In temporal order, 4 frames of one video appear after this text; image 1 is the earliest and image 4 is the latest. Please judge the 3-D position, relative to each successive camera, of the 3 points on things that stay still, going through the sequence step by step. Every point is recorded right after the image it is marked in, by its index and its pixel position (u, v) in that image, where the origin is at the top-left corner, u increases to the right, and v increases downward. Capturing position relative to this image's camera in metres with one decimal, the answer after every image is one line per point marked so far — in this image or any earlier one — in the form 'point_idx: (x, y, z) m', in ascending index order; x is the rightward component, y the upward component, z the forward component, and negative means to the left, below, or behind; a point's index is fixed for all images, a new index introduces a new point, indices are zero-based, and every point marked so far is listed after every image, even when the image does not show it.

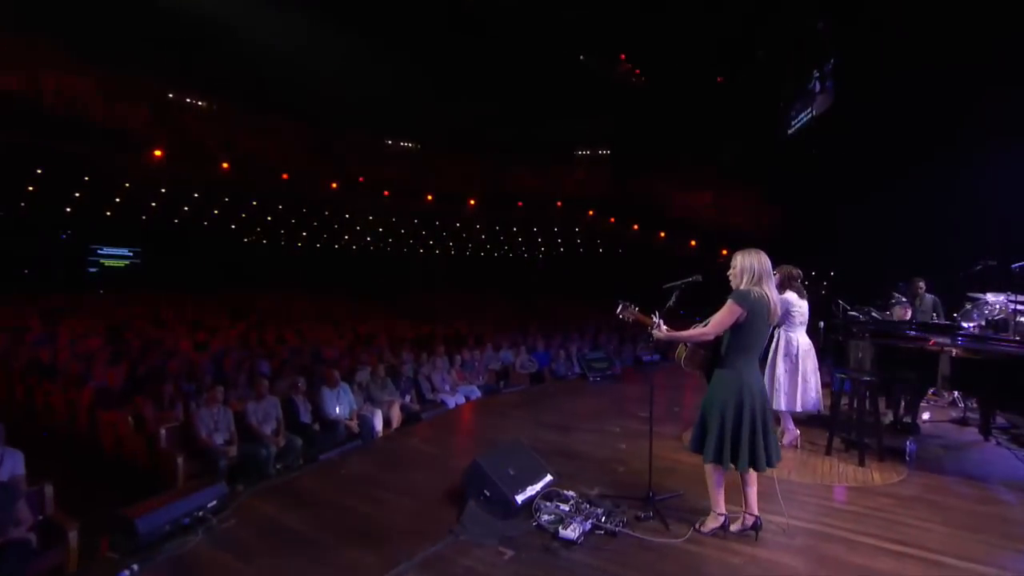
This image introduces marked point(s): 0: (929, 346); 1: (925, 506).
0: (+3.1, -0.5, +5.6) m
1: (+2.8, -1.5, +5.1) m
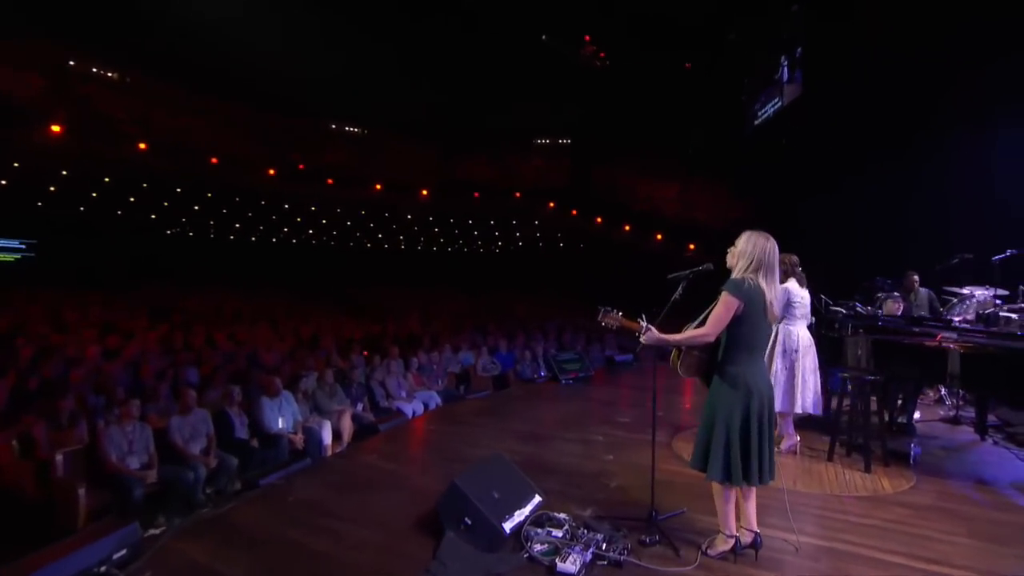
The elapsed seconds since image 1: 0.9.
0: (+2.9, -0.4, +5.2) m
1: (+2.6, -1.4, +4.6) m
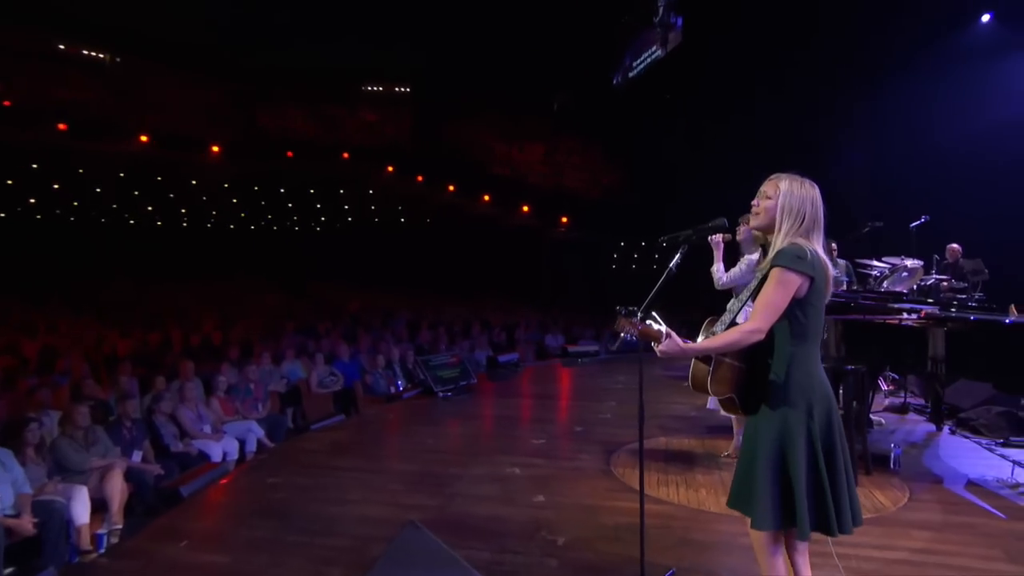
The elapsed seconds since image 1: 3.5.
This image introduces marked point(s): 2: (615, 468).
0: (+2.3, -0.2, +4.2) m
1: (+2.2, -1.2, +3.6) m
2: (+0.6, -1.1, +4.4) m
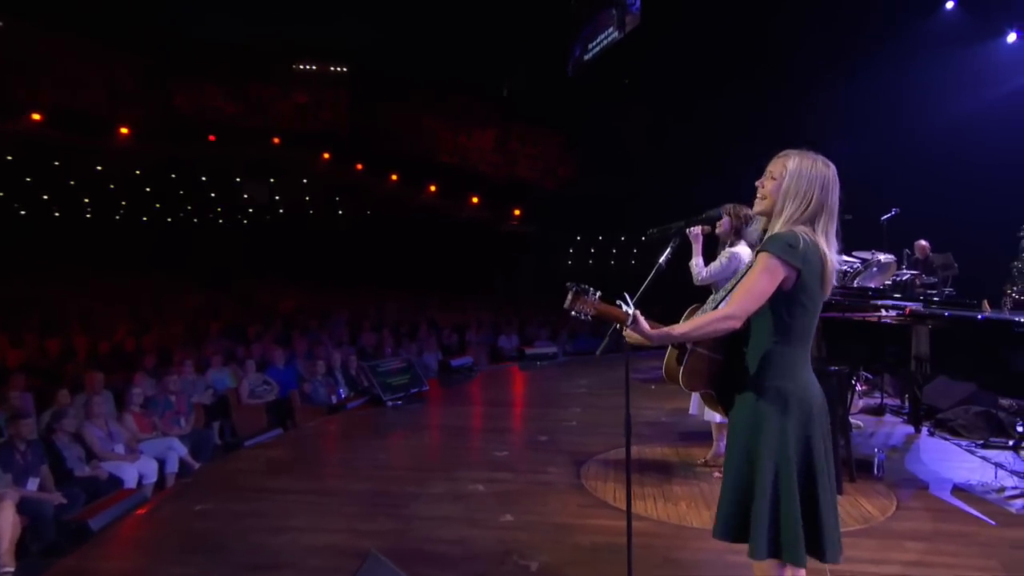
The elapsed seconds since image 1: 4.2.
0: (+2.1, -0.2, +4.0) m
1: (+2.1, -1.2, +3.4) m
2: (+0.4, -1.0, +4.1) m
